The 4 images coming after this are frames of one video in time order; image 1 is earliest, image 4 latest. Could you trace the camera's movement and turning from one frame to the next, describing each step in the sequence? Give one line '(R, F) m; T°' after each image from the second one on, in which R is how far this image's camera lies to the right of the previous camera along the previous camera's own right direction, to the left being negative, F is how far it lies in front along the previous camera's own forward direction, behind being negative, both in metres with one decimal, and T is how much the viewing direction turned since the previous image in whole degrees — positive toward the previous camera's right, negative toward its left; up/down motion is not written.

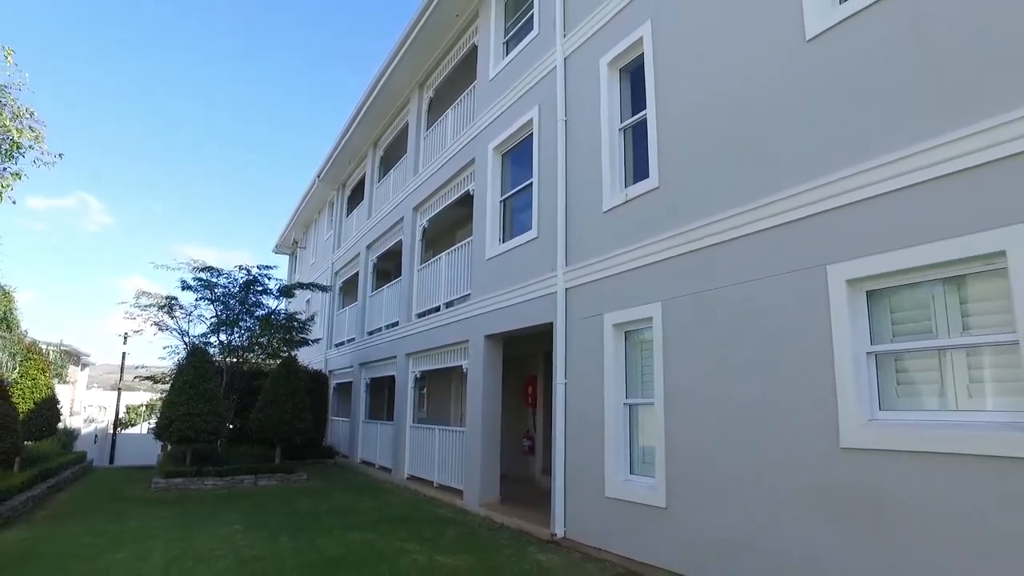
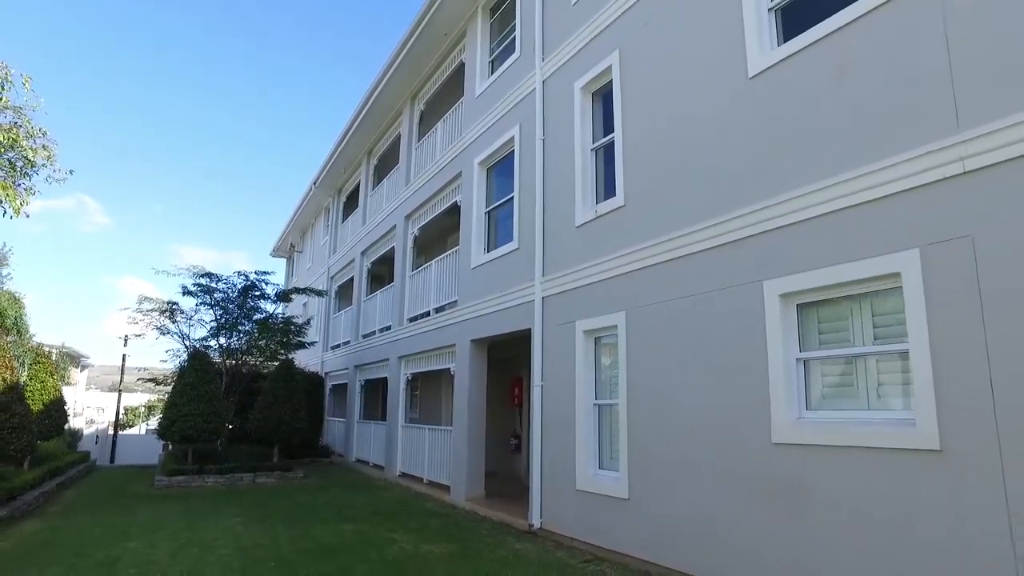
(+0.2, -0.6) m; 0°
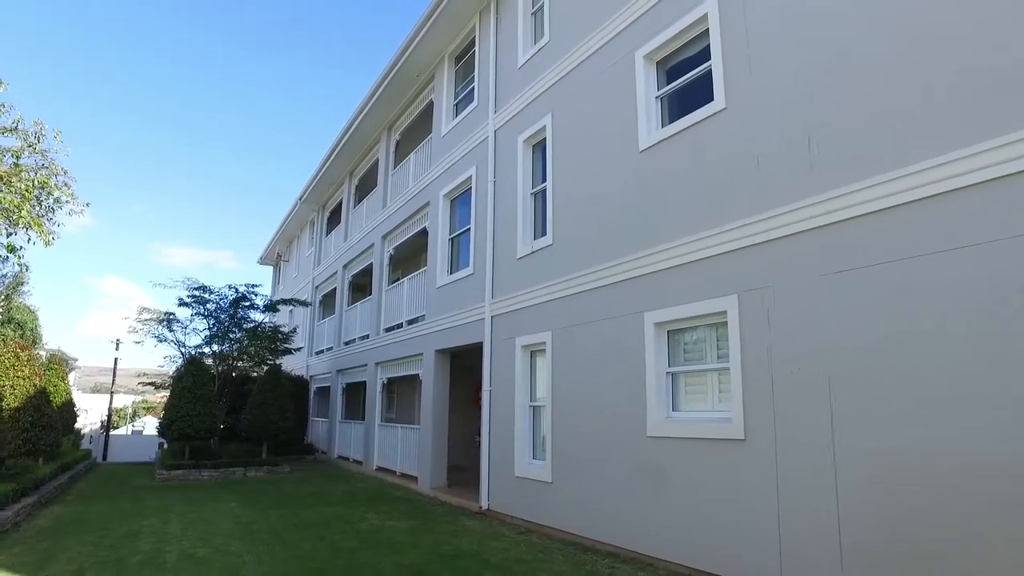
(+0.5, -1.6) m; +1°
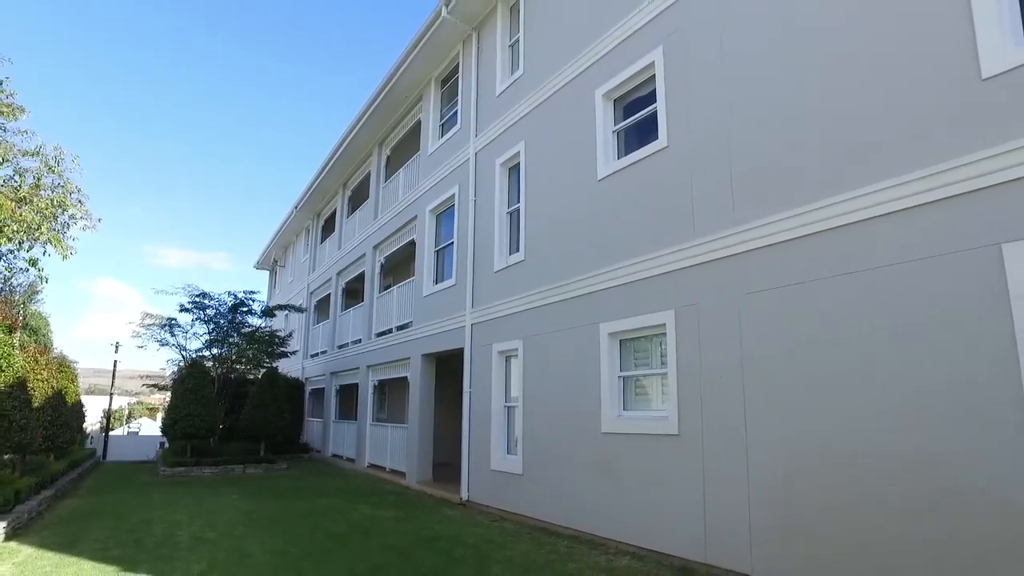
(+0.3, -0.9) m; 0°
